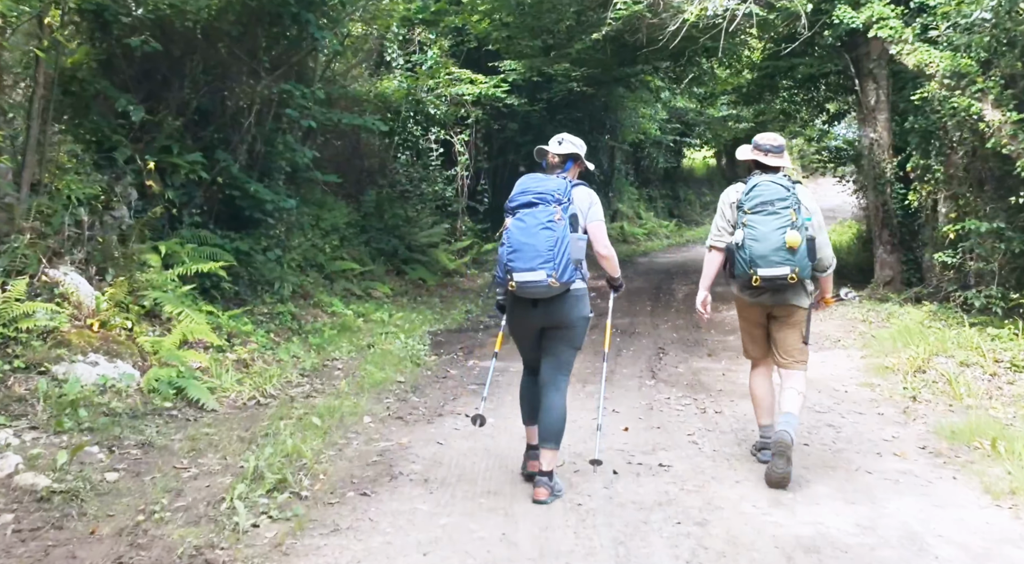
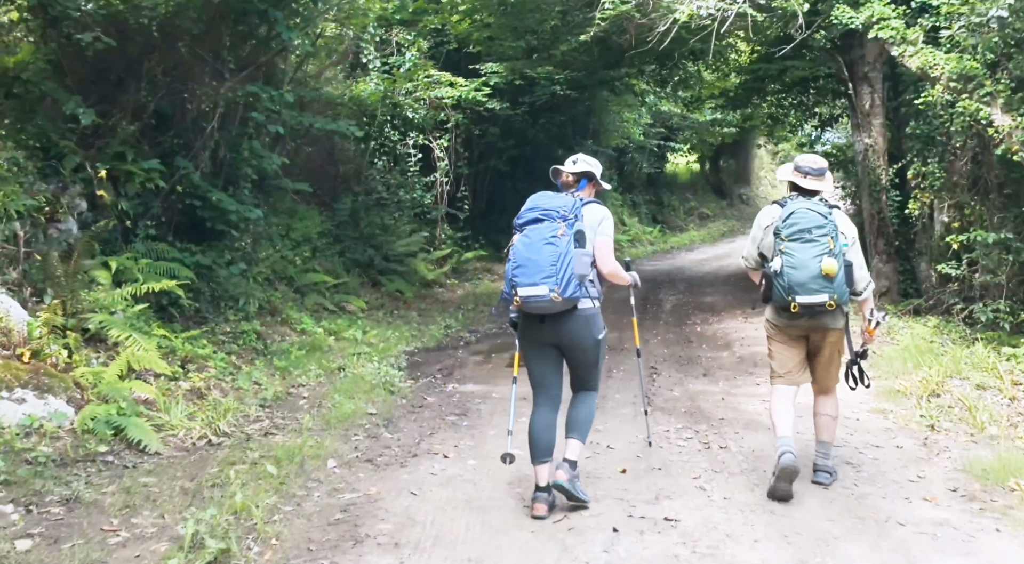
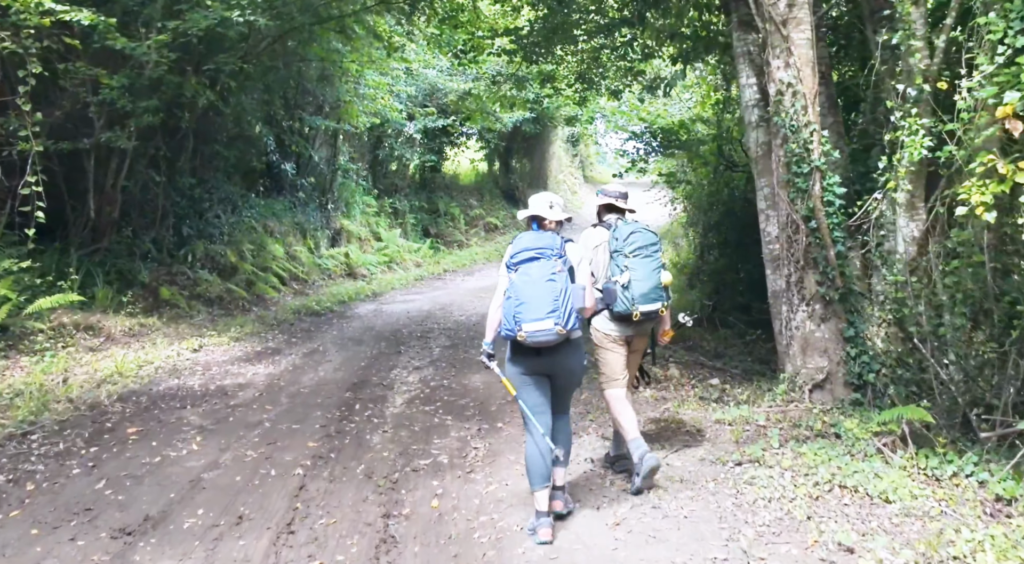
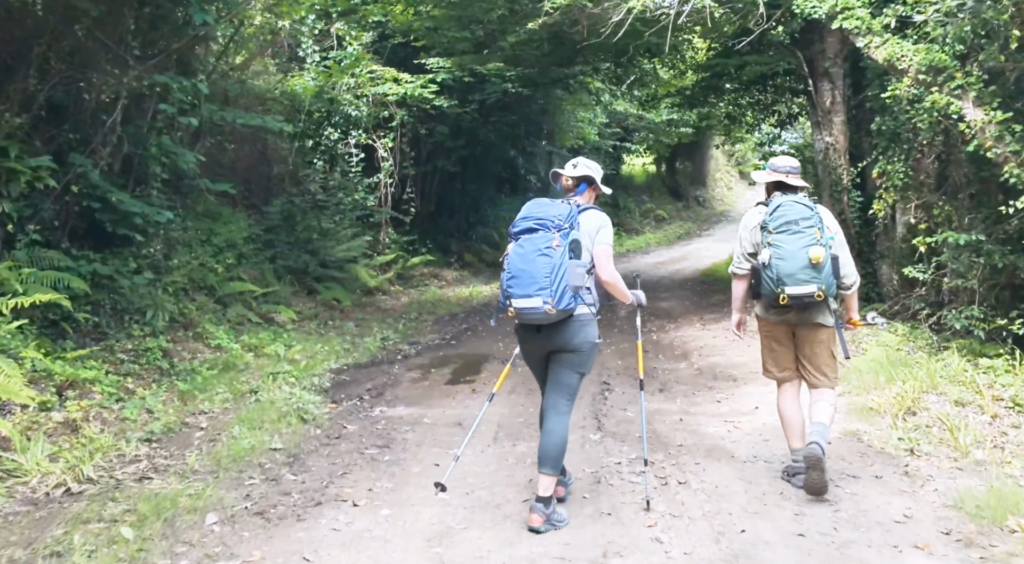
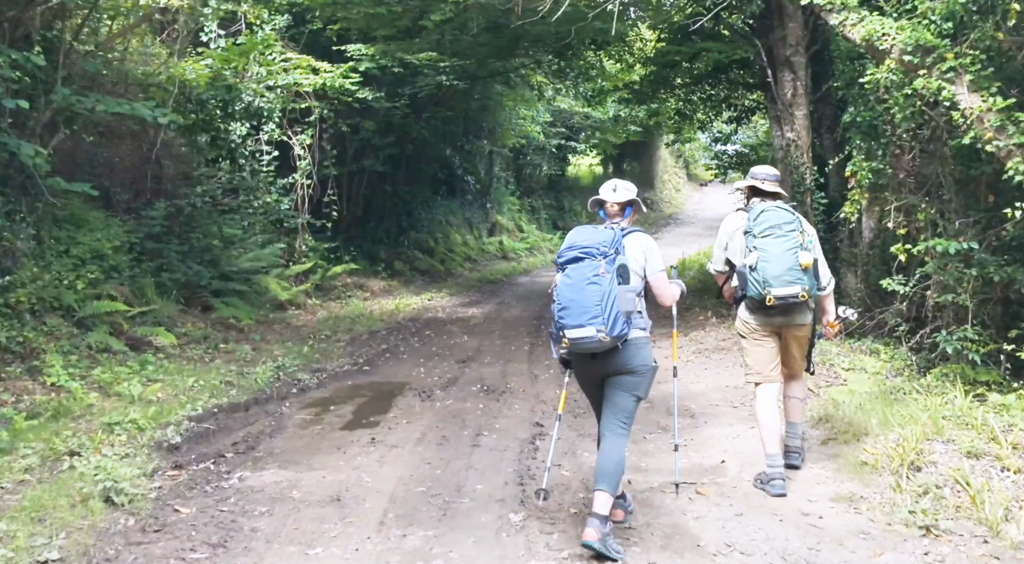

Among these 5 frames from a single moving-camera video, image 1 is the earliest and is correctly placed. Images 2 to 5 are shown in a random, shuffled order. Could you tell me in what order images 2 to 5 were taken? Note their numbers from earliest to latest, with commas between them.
2, 4, 5, 3
